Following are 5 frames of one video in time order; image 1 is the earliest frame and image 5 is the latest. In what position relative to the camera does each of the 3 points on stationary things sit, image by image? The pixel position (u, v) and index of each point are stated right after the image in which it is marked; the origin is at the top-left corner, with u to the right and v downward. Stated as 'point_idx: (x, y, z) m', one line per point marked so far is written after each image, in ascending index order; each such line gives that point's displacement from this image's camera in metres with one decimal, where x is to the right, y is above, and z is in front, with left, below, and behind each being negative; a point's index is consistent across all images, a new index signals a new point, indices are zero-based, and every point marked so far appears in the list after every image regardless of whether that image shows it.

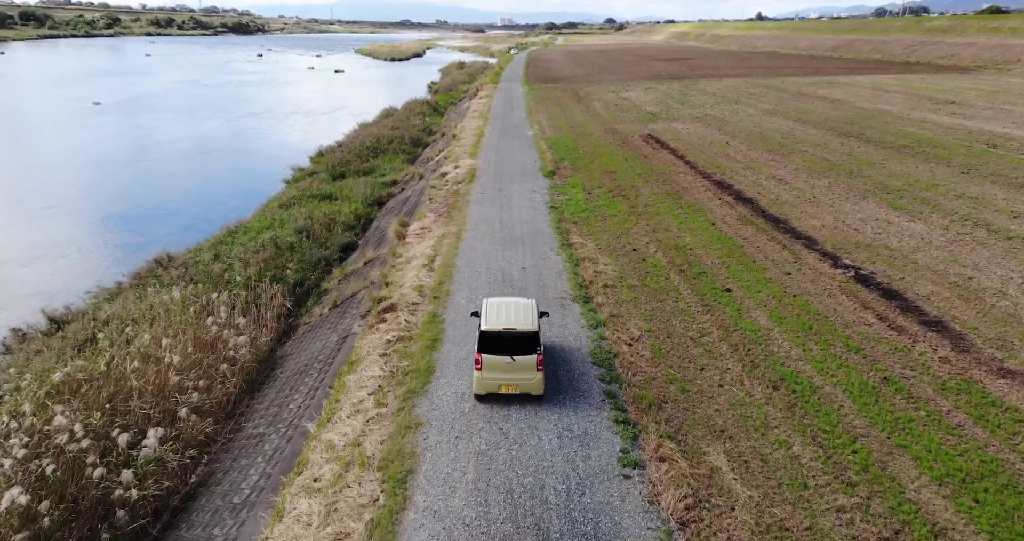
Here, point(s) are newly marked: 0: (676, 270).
0: (+5.5, 0.0, +19.9) m
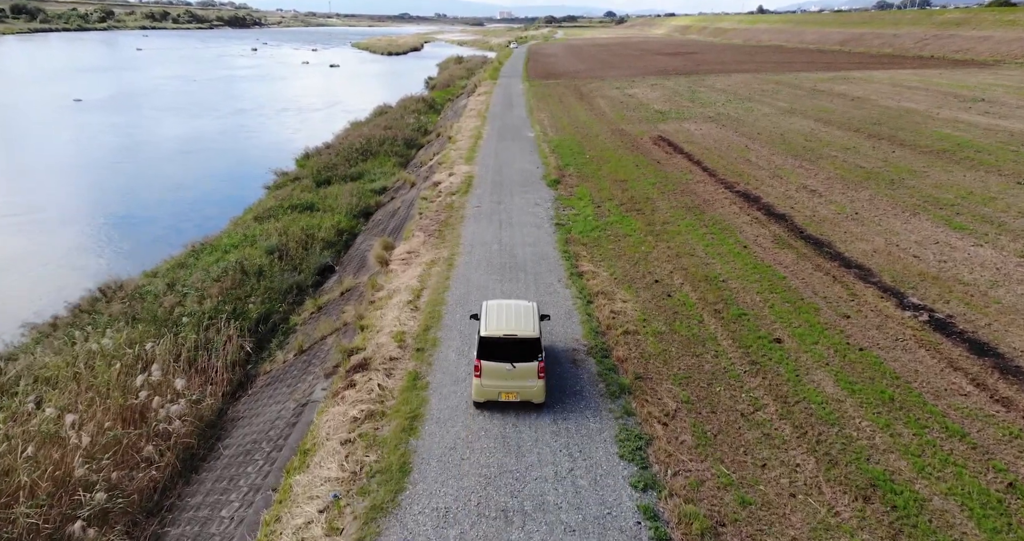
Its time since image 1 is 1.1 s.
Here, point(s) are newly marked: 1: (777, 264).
0: (+5.5, -1.1, +16.5) m
1: (+8.7, +0.2, +19.5) m
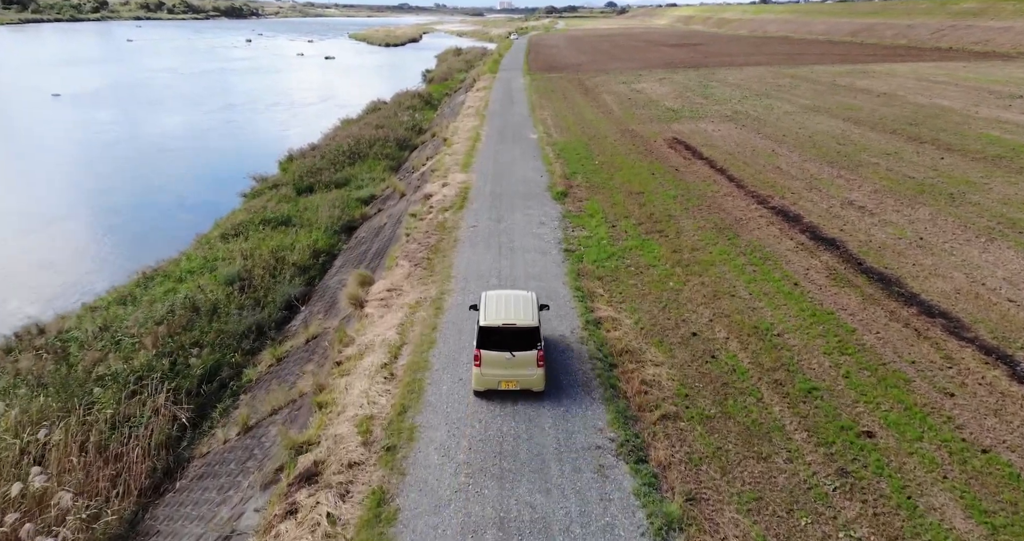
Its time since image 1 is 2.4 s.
0: (+5.5, -2.4, +12.8) m
1: (+8.8, -1.1, +15.8) m
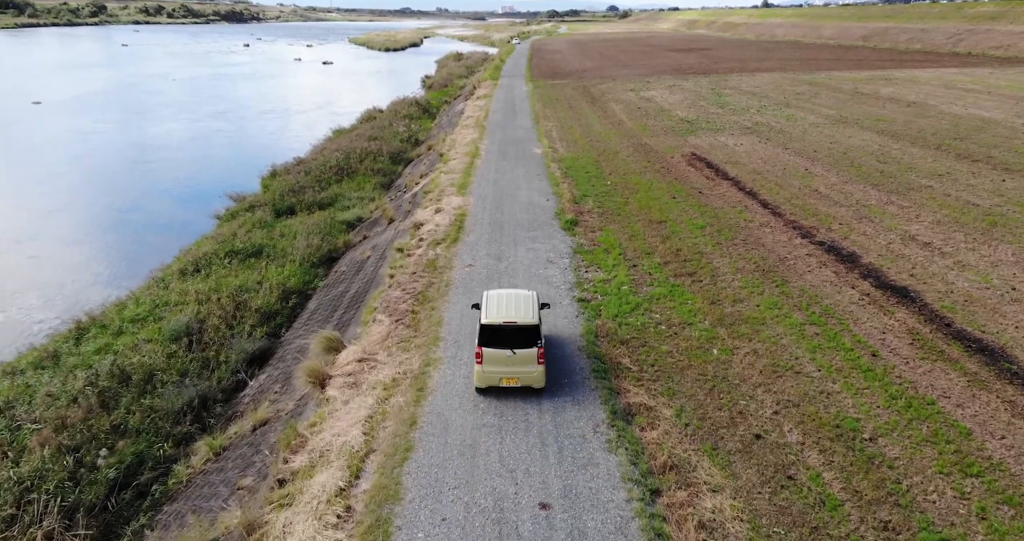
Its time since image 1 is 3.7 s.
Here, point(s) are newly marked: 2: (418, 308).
0: (+5.6, -4.0, +9.2) m
1: (+8.8, -2.6, +12.2) m
2: (-2.7, -1.1, +16.9) m
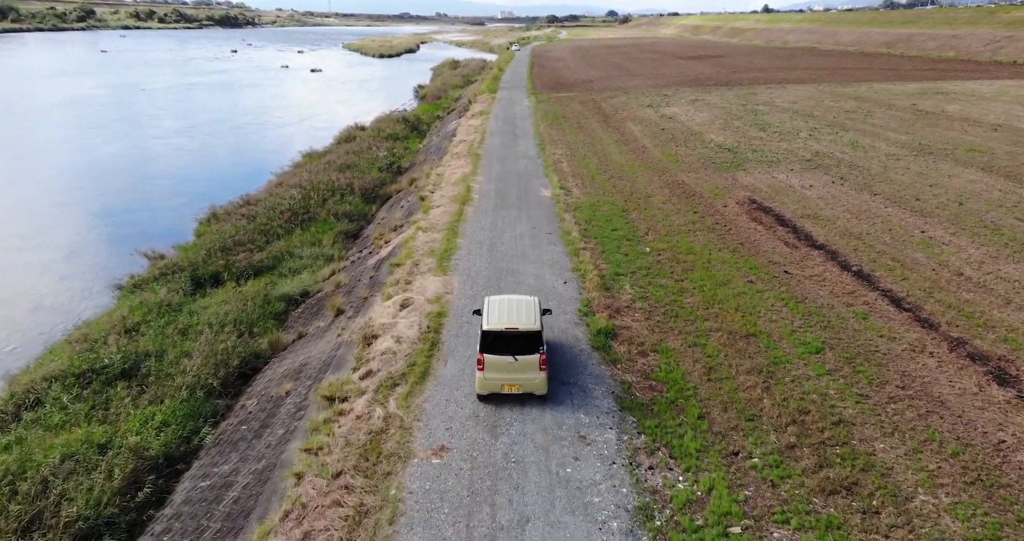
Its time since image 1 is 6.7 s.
0: (+5.7, -7.5, +0.5) m
1: (+8.9, -6.2, +3.5) m
2: (-2.6, -4.7, +8.2) m
